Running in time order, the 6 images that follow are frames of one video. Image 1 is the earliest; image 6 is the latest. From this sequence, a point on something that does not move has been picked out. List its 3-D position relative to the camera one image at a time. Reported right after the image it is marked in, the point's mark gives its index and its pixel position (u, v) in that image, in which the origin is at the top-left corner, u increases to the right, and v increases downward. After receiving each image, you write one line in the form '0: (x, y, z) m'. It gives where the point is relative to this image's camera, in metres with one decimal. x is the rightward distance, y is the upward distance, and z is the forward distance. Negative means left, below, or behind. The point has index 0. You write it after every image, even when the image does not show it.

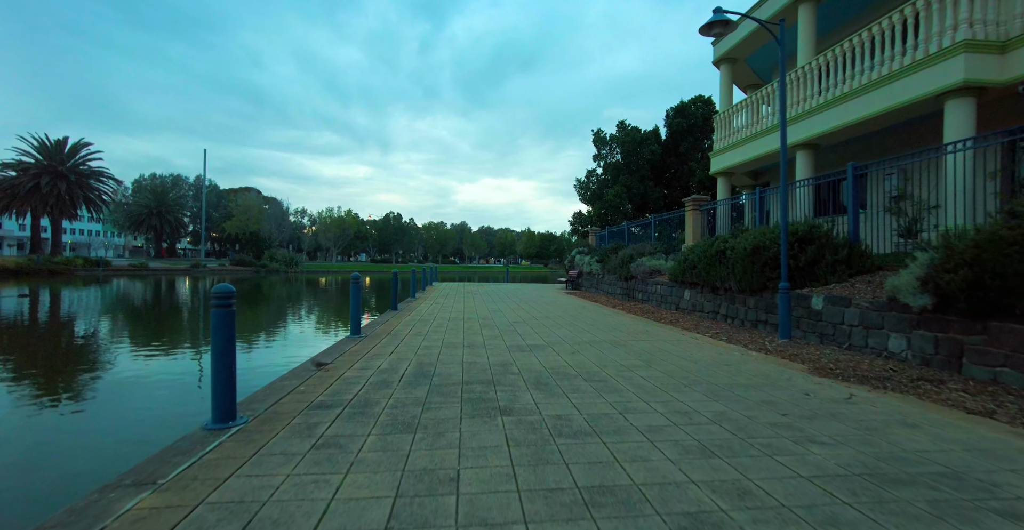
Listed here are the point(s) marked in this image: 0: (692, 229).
0: (+5.2, +1.0, +12.7) m
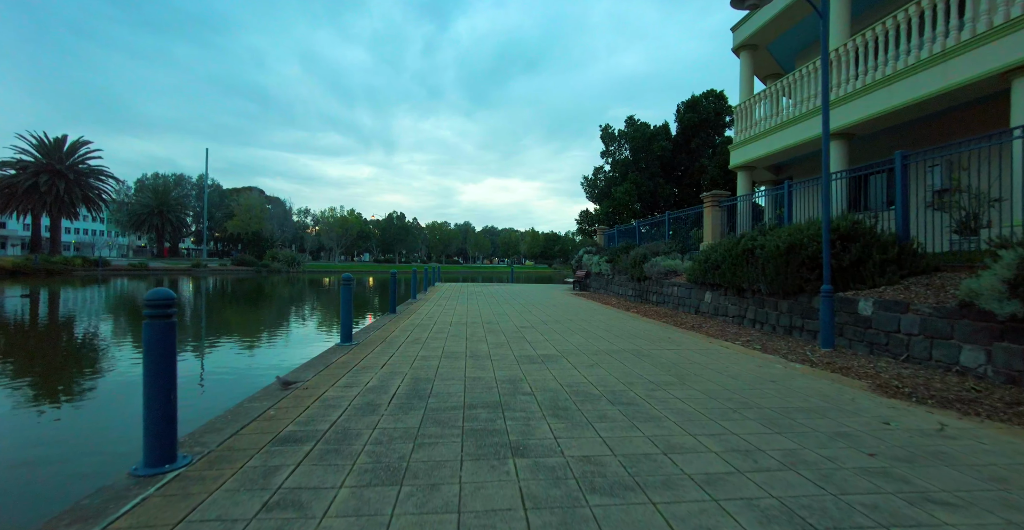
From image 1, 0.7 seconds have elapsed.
0: (+5.4, +1.0, +12.0) m
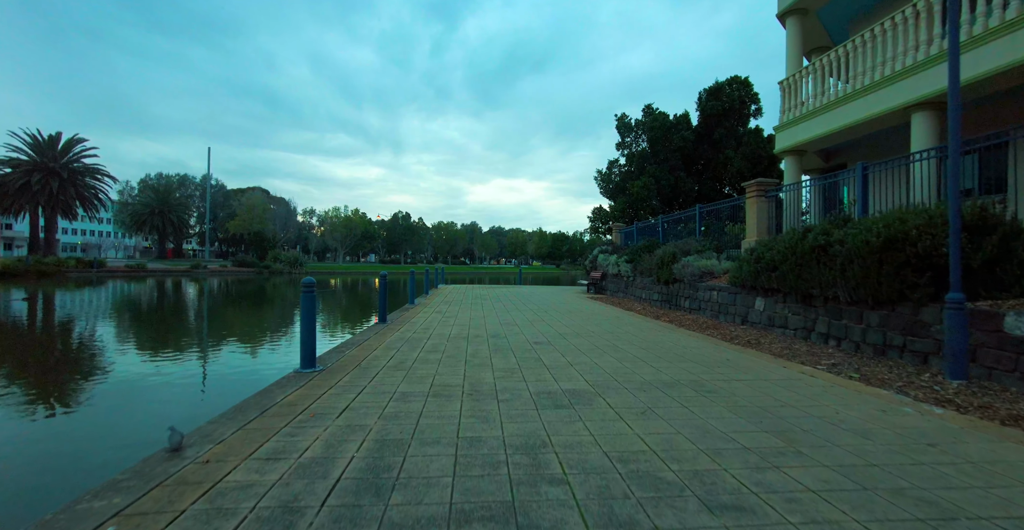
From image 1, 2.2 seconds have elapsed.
0: (+5.6, +1.0, +10.3) m
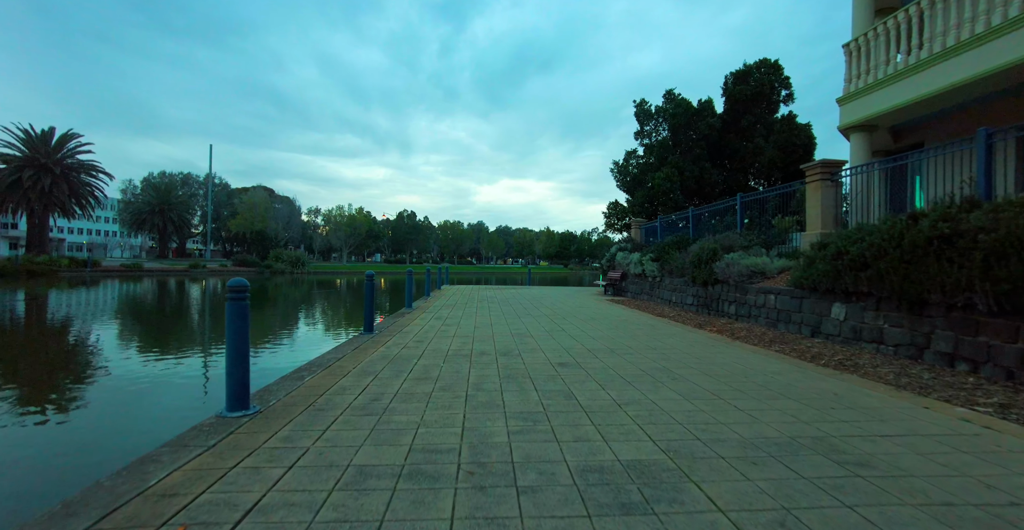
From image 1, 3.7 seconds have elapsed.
0: (+5.8, +1.1, +8.5) m
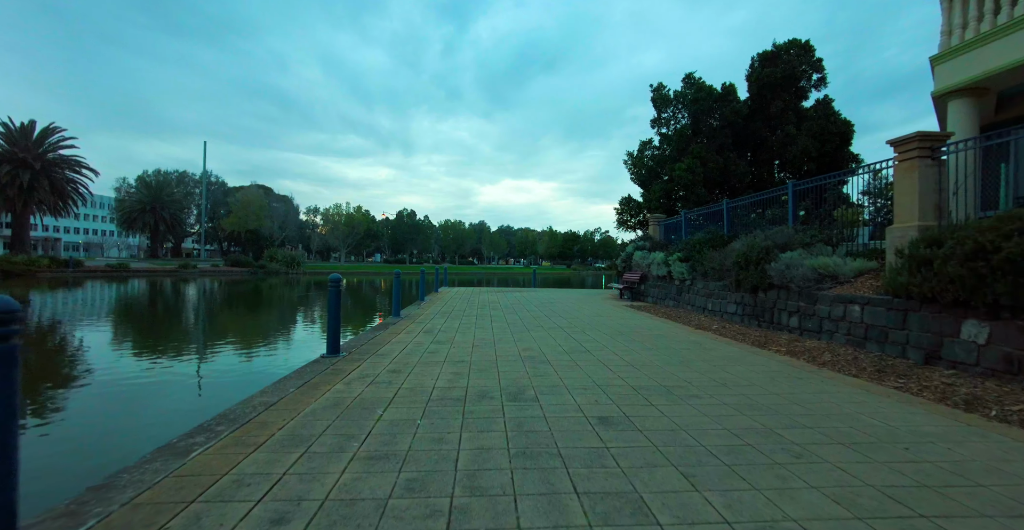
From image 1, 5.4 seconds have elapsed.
0: (+6.0, +1.0, +6.7) m
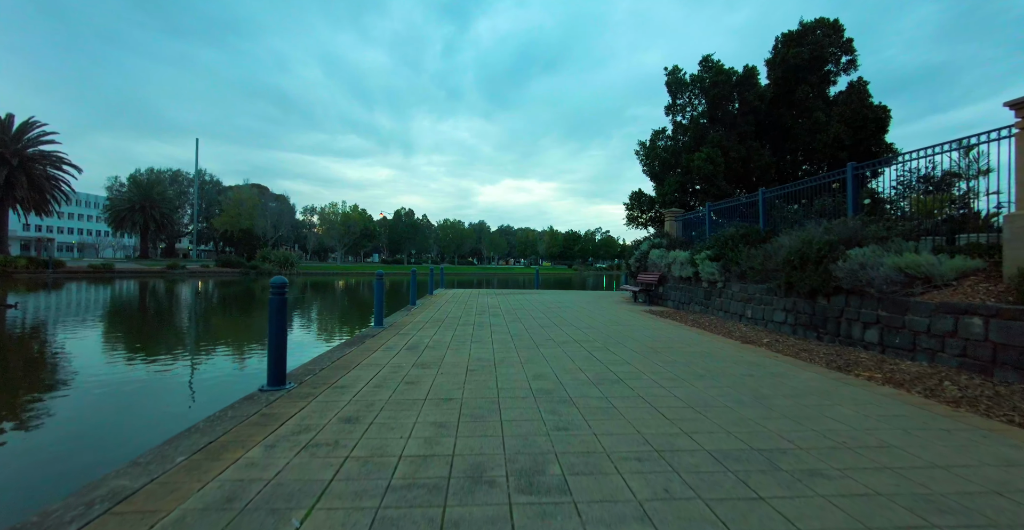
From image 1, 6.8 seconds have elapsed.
0: (+6.1, +1.1, +5.2) m
